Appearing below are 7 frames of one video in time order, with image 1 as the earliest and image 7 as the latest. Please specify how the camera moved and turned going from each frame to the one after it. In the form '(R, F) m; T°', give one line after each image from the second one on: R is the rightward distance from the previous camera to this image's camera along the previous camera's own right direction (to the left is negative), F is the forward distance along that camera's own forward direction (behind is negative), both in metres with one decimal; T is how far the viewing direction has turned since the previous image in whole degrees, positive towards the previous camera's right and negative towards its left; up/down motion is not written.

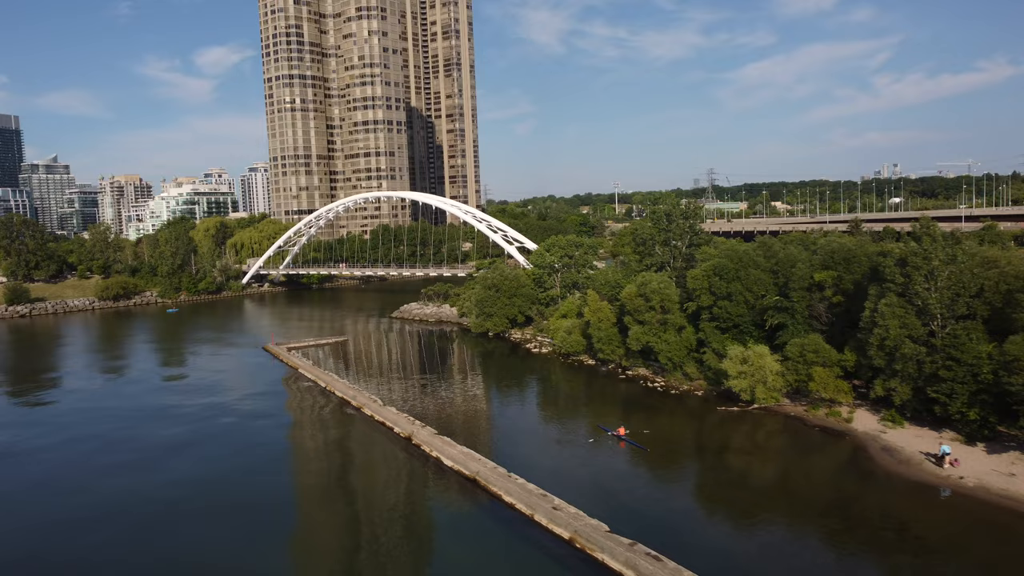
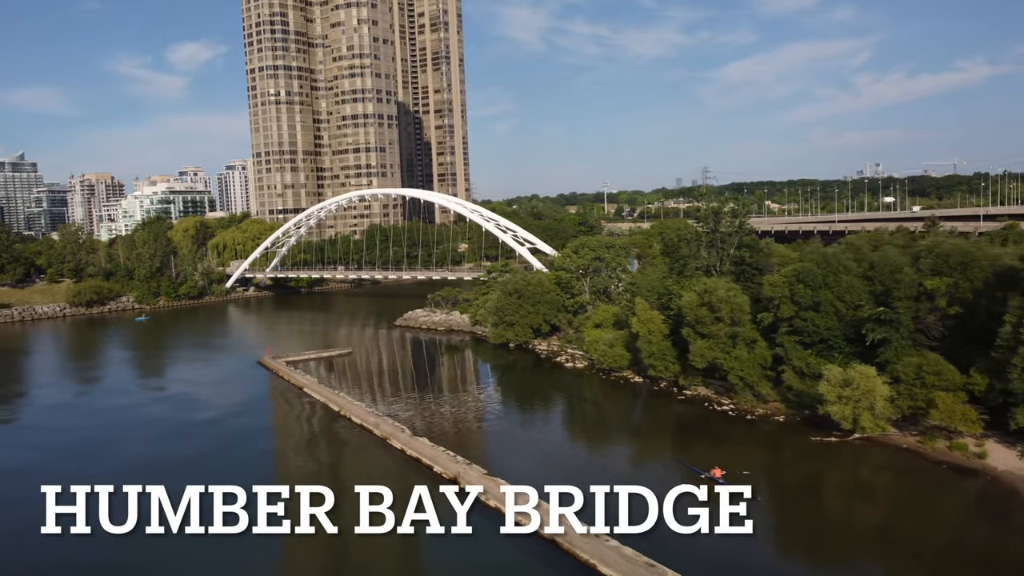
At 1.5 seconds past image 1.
(-1.7, +4.1) m; +1°
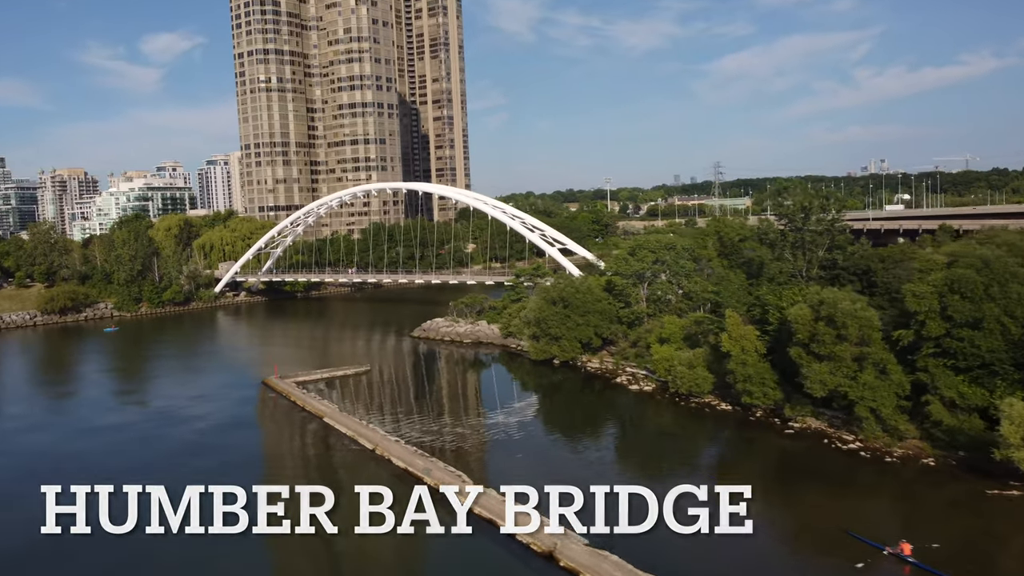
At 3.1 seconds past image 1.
(-1.9, +4.9) m; +1°
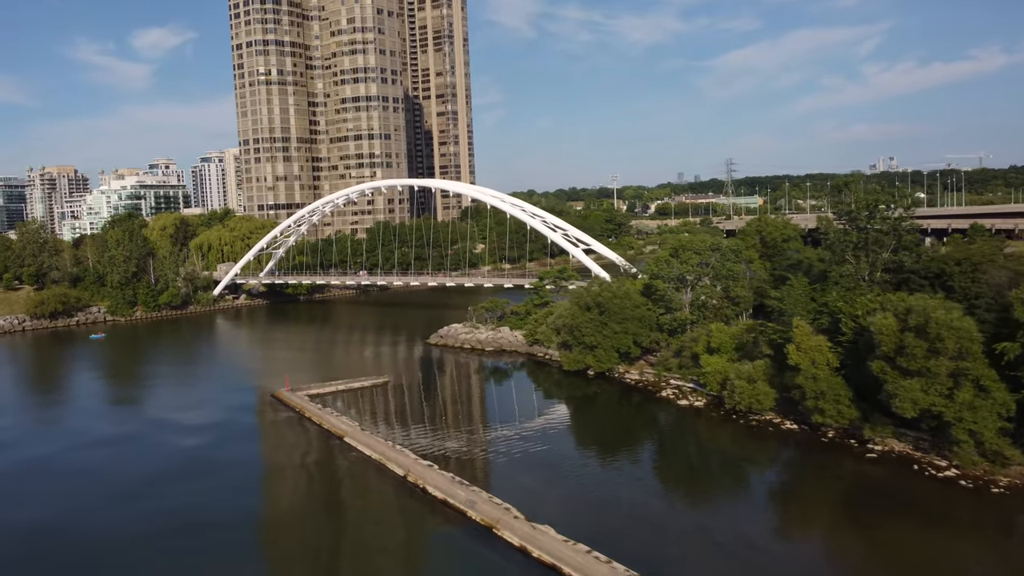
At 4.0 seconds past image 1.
(-1.0, +2.5) m; +1°
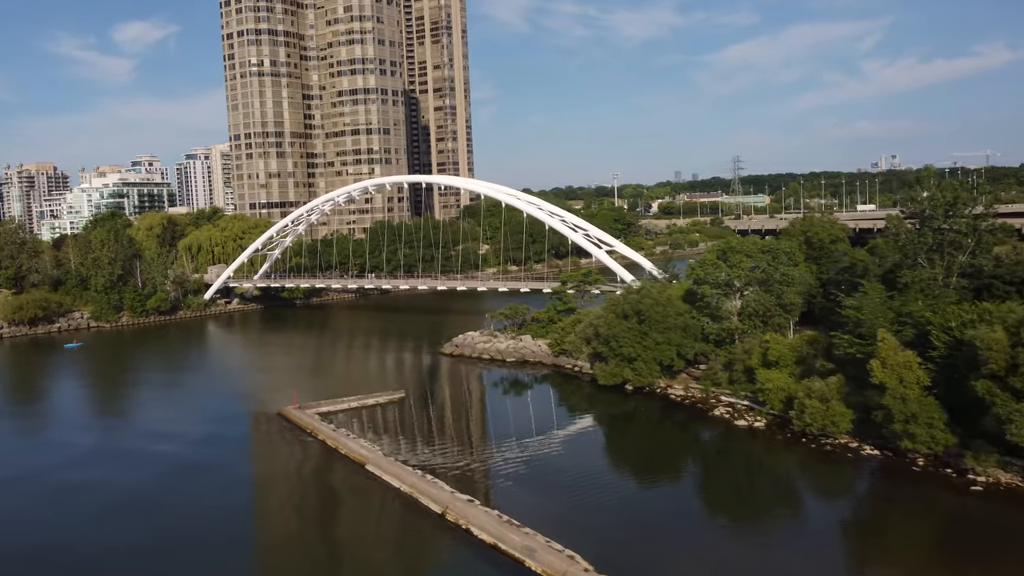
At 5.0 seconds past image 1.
(-1.1, +2.7) m; +1°
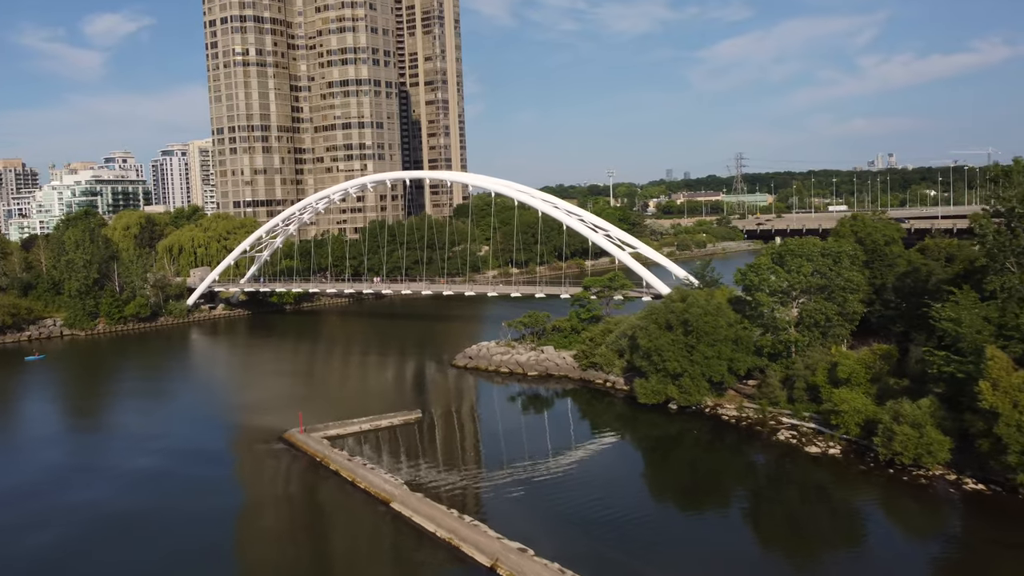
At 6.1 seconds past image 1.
(-1.1, +2.9) m; +1°
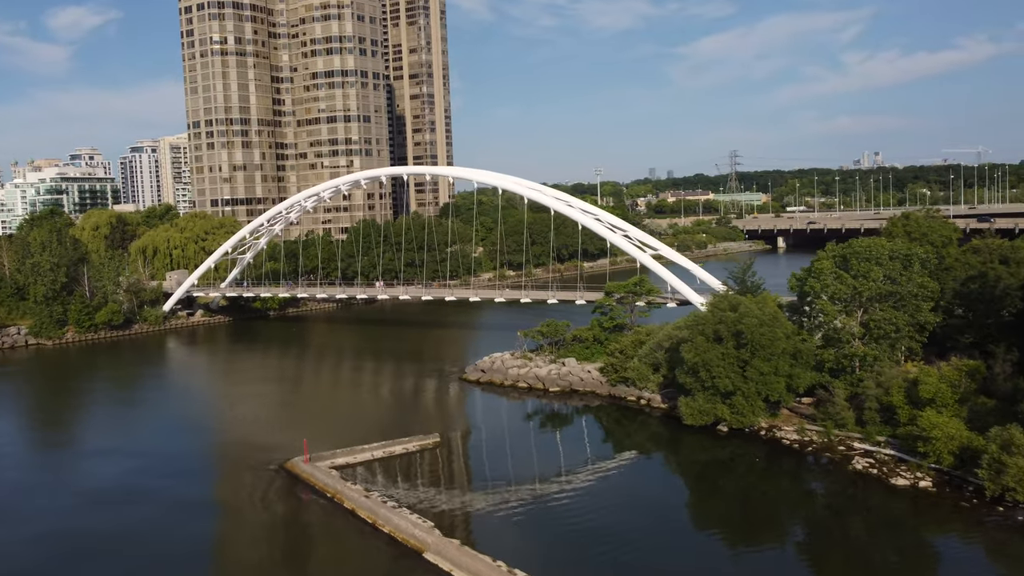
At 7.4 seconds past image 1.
(-1.1, +2.7) m; +2°
